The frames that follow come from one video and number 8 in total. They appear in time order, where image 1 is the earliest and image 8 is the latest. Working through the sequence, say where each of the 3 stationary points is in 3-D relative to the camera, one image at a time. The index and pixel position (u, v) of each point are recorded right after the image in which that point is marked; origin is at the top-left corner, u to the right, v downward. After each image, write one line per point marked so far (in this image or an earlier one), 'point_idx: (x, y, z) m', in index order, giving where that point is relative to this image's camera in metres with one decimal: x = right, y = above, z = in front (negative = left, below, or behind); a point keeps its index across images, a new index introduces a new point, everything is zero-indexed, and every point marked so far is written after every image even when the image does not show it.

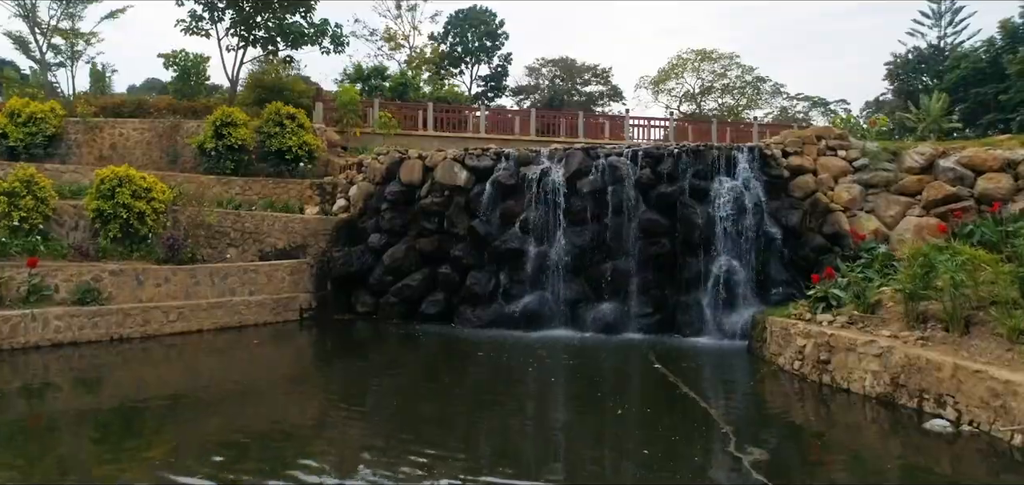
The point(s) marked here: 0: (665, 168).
0: (+2.6, +1.3, +13.1) m
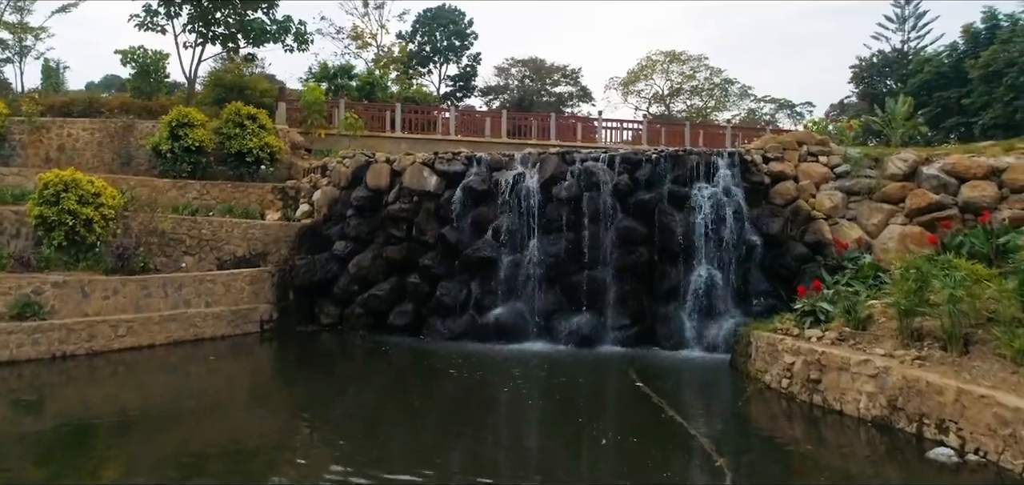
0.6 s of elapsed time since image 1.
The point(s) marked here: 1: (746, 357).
0: (+2.1, +1.1, +12.6) m
1: (+3.1, -1.5, +10.0) m
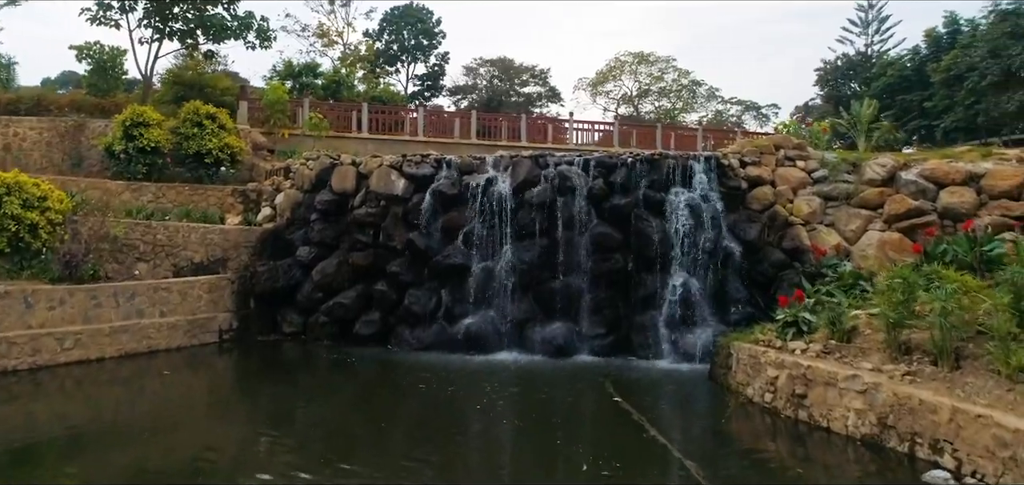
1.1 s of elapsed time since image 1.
0: (+1.7, +1.0, +12.3) m
1: (+2.7, -1.6, +9.7) m
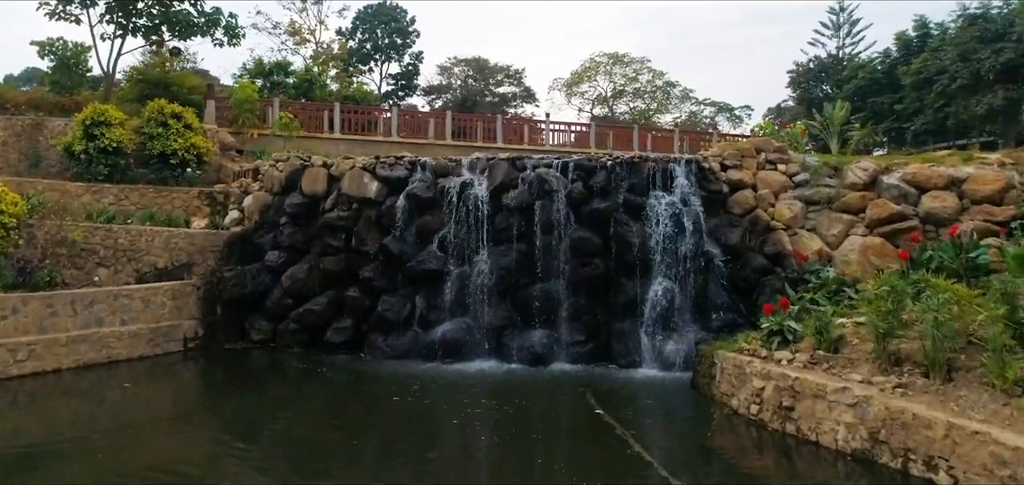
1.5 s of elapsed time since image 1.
0: (+1.3, +0.9, +12.0) m
1: (+2.4, -1.7, +9.5) m
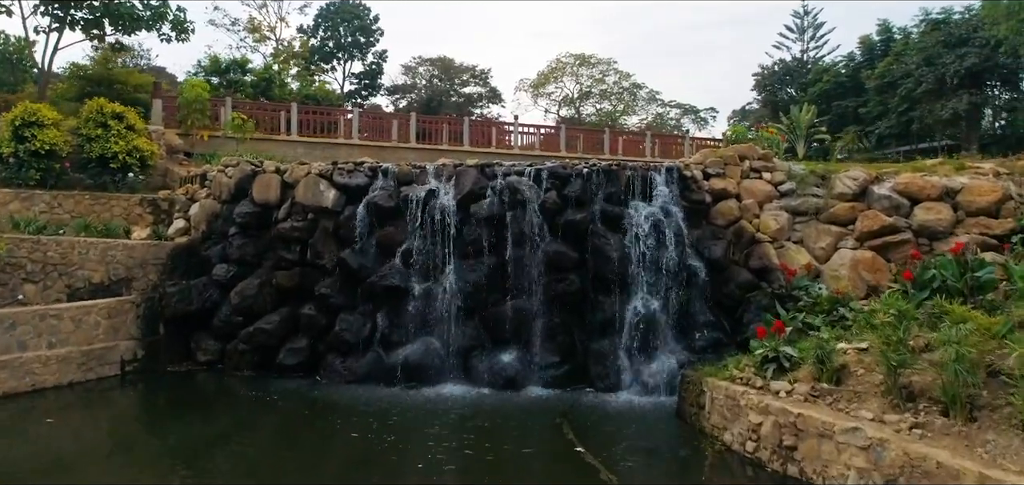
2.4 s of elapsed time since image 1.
0: (+0.9, +0.8, +11.2) m
1: (+2.1, -1.9, +8.7) m
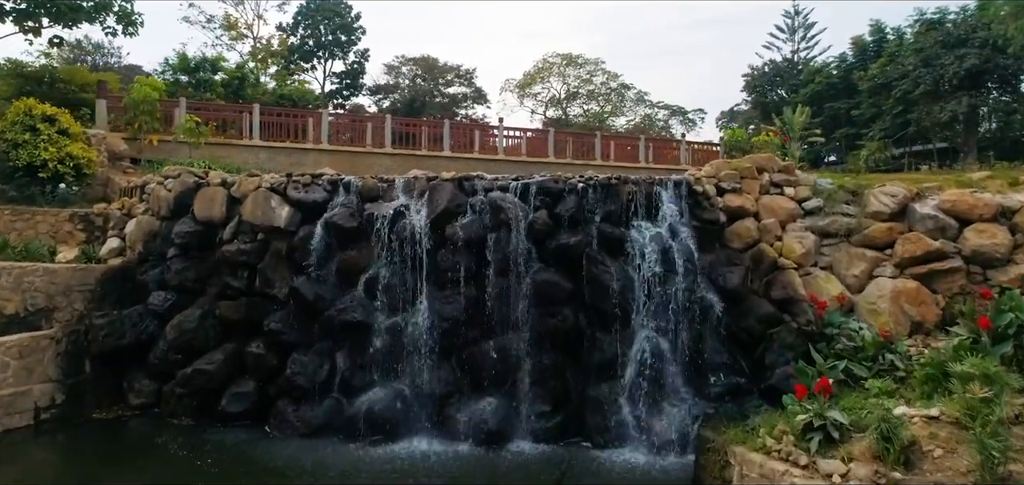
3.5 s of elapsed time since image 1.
0: (+0.7, +0.4, +9.5) m
1: (+1.9, -2.2, +7.1) m
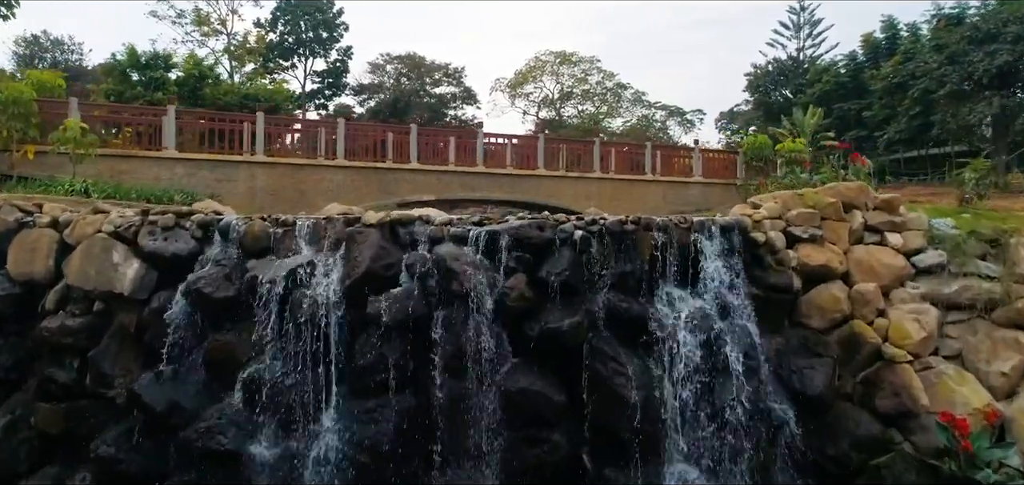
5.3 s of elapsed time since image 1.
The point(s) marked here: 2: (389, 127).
0: (+0.3, -0.2, +6.1) m
1: (+1.6, -2.9, +3.6) m
2: (-2.5, +2.2, +14.6) m
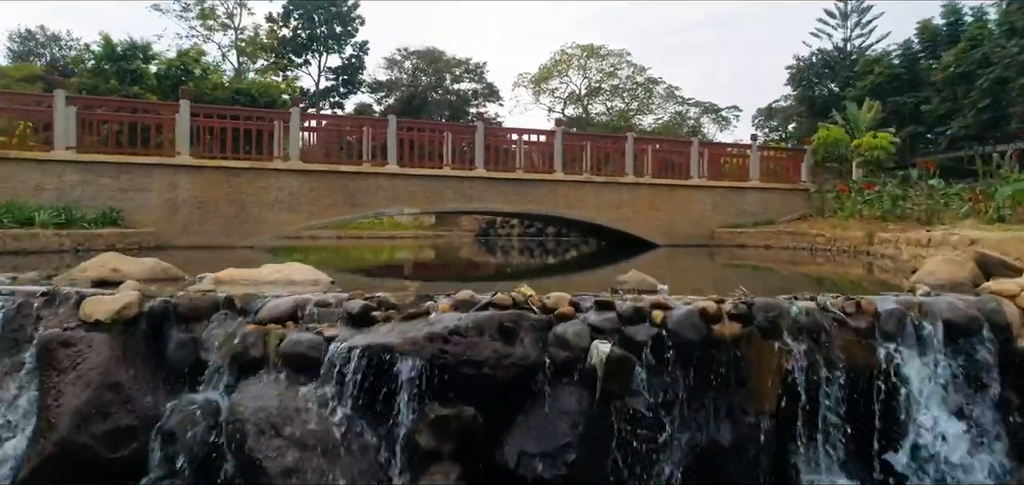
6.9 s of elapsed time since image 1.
0: (+0.1, -0.7, +2.3) m
1: (+1.3, -3.3, -0.2) m
2: (-2.4, +1.7, +10.9) m
